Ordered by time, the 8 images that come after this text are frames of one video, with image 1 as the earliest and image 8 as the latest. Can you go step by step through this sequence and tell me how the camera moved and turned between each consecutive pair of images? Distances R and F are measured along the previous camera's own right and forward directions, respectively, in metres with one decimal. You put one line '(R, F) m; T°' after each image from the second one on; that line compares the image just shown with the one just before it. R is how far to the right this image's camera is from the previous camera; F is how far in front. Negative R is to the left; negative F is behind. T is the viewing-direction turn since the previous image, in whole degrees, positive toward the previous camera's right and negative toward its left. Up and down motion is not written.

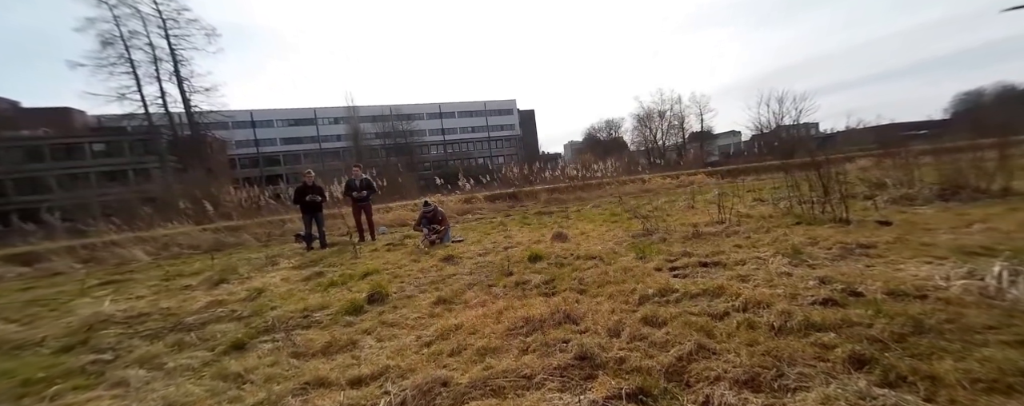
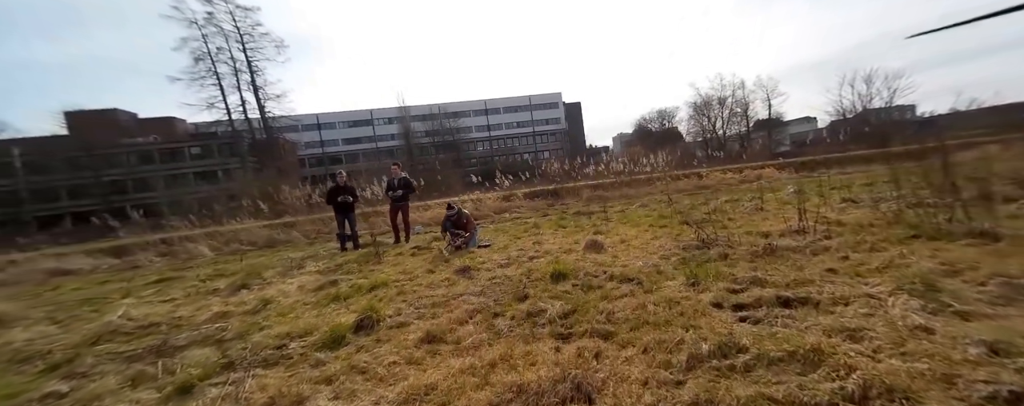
(+0.3, +0.6) m; -8°
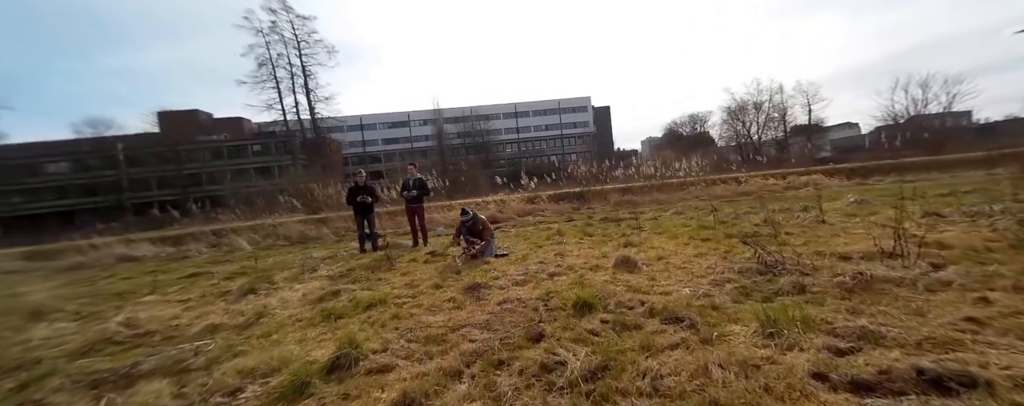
(+0.1, +0.6) m; -4°
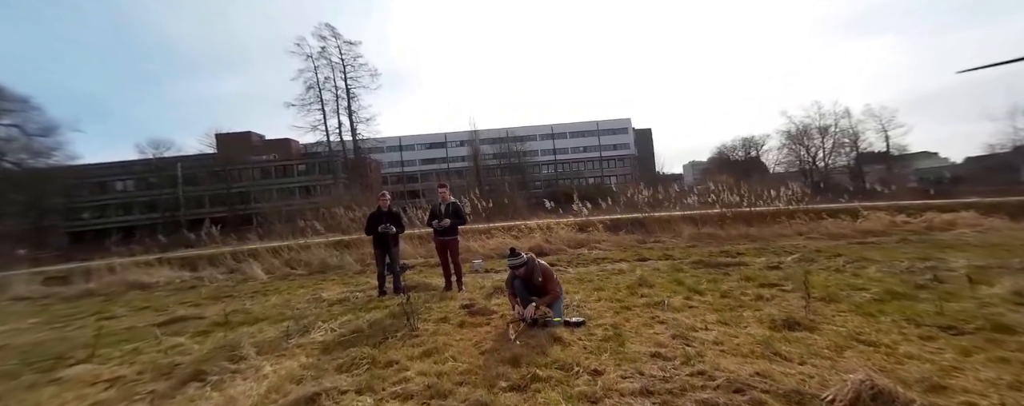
(-0.5, +1.9) m; -6°
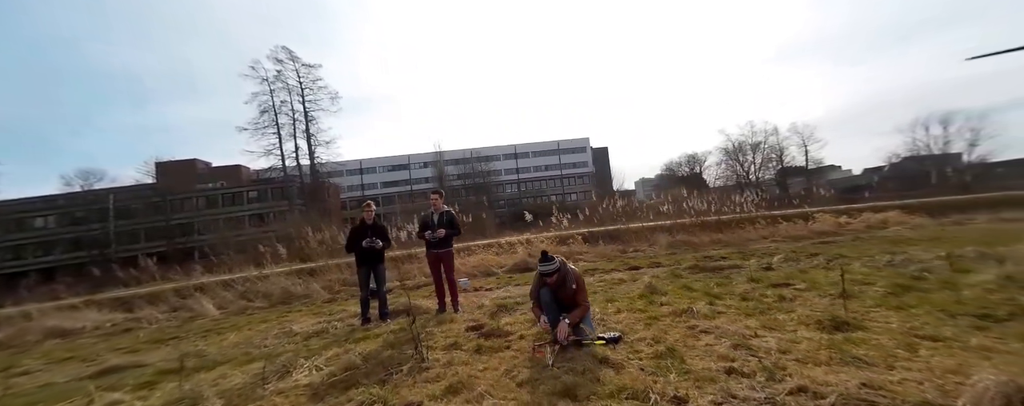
(-0.6, +0.5) m; +6°
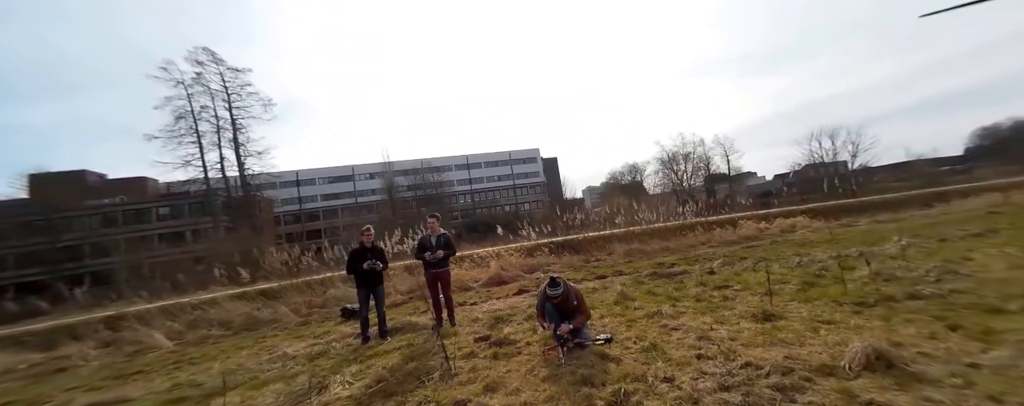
(-0.7, -0.7) m; +8°
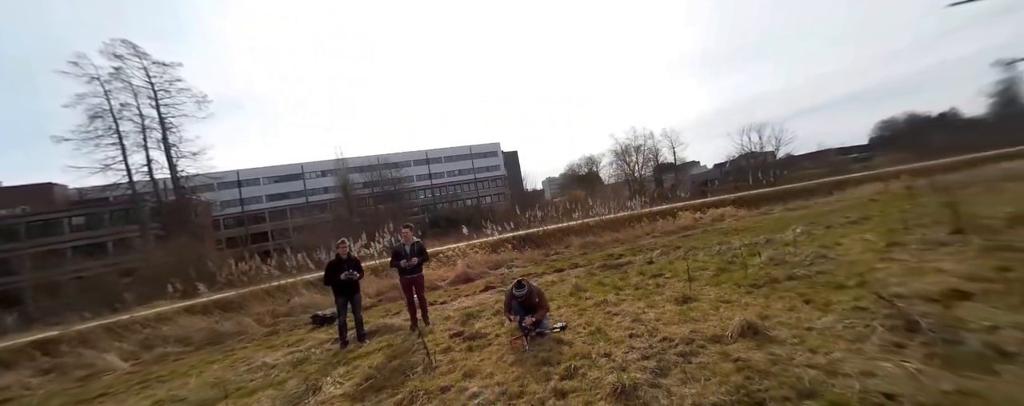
(-0.1, -0.7) m; +6°
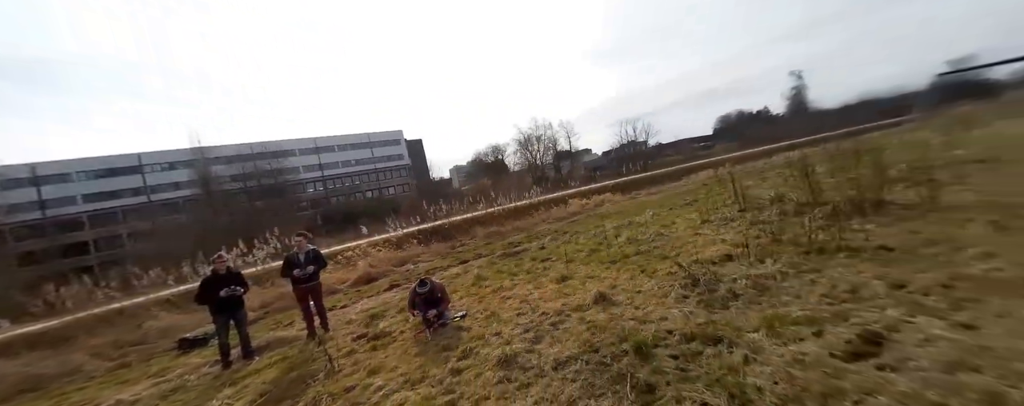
(+0.1, -0.5) m; +16°
